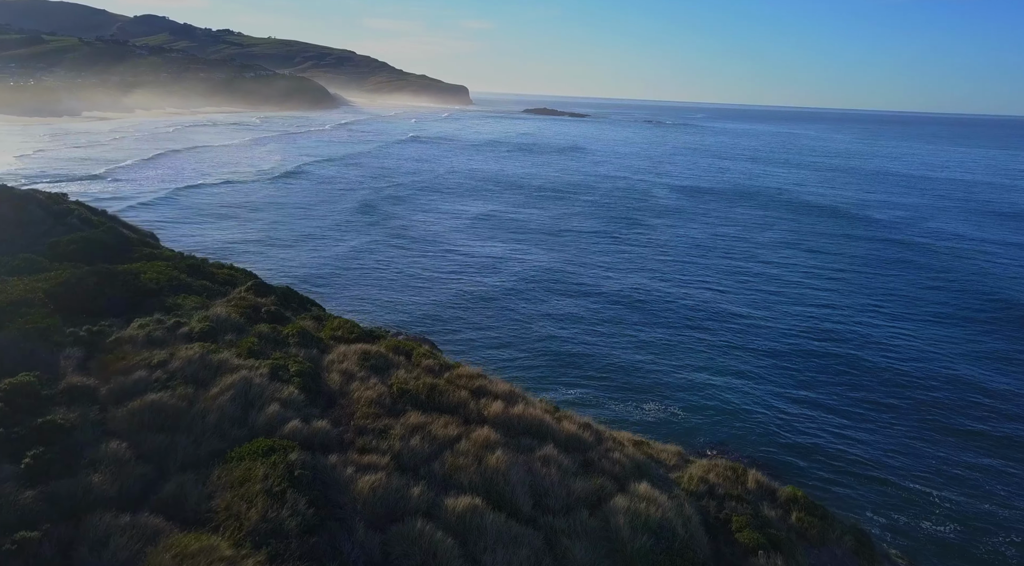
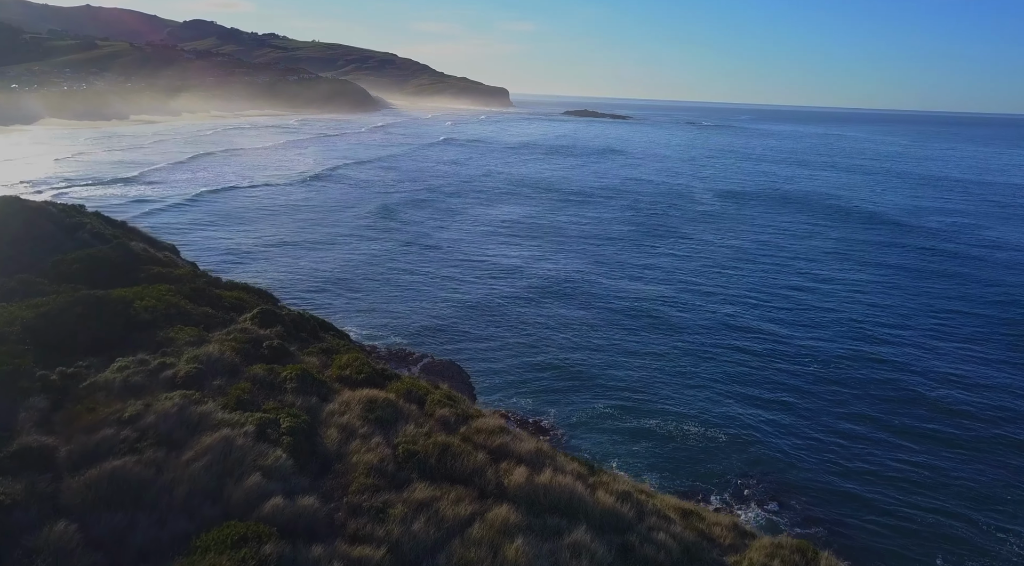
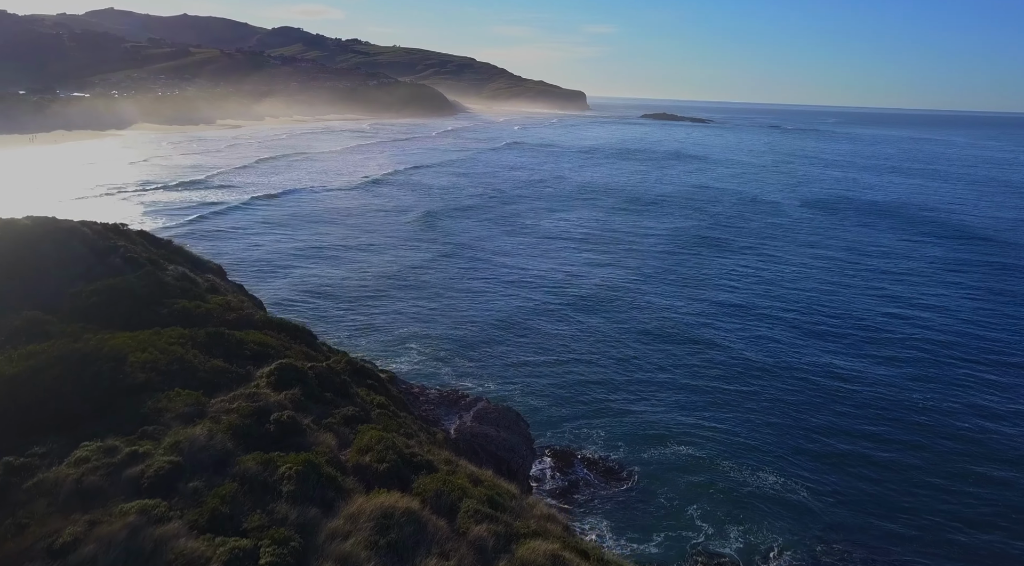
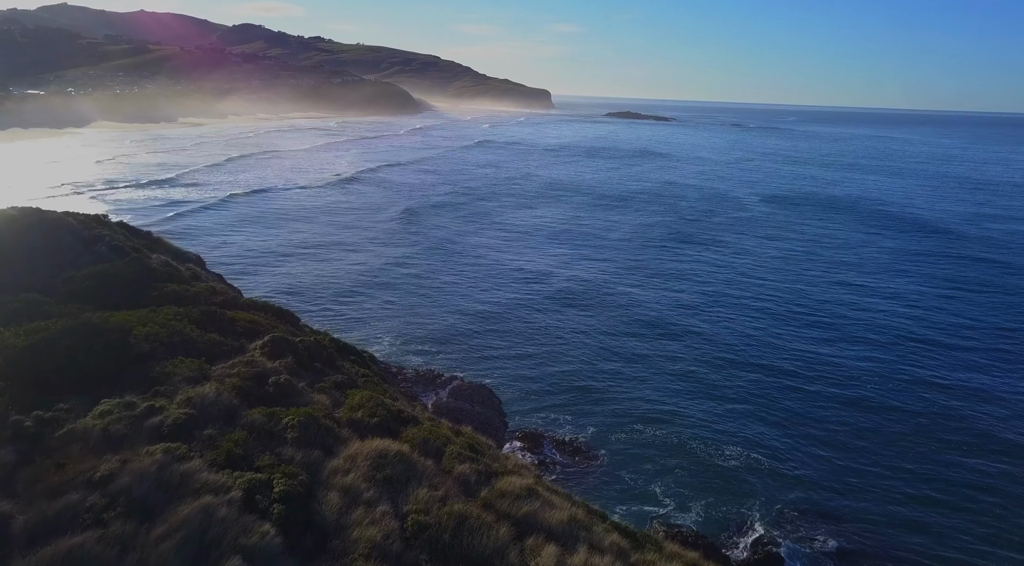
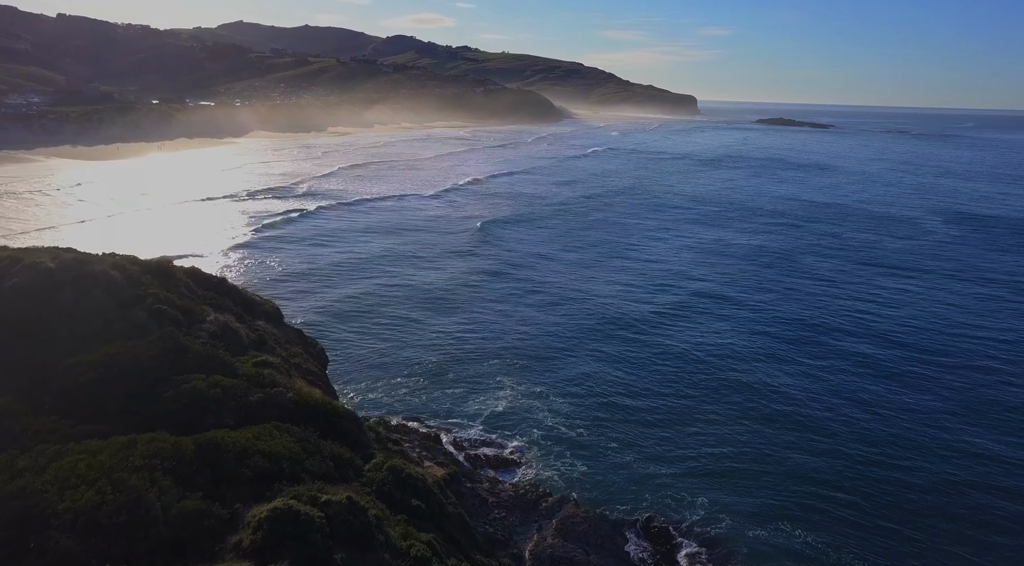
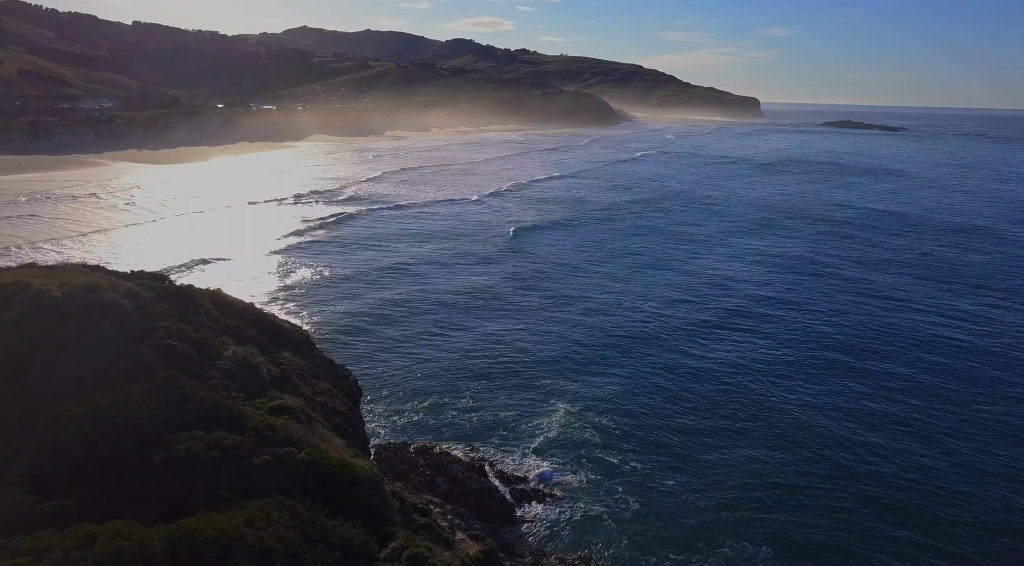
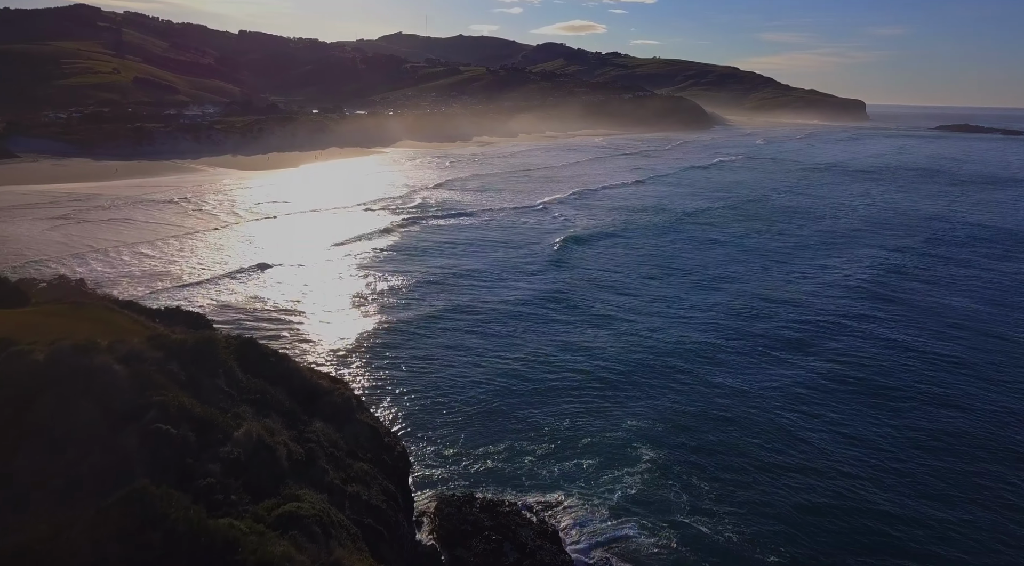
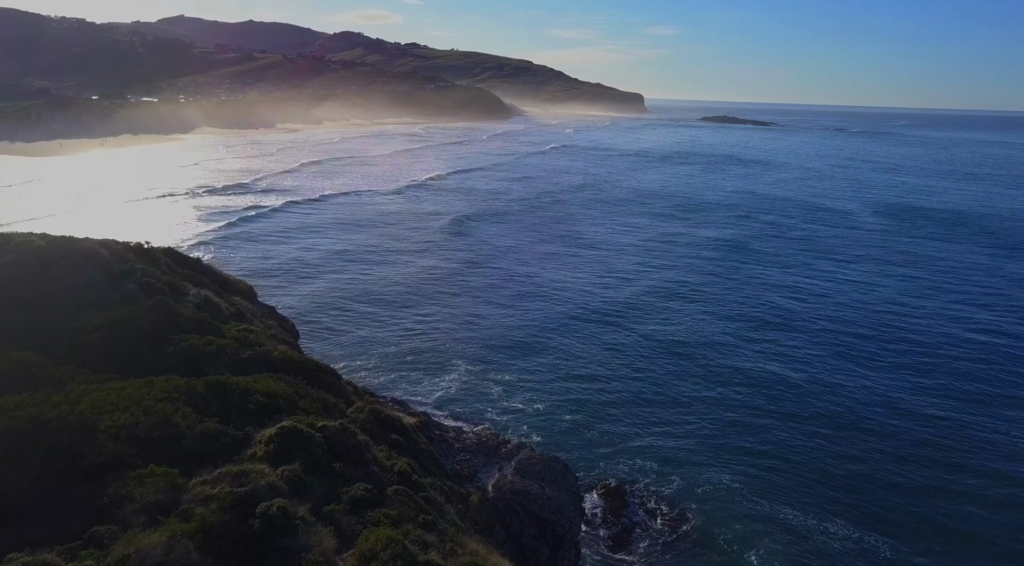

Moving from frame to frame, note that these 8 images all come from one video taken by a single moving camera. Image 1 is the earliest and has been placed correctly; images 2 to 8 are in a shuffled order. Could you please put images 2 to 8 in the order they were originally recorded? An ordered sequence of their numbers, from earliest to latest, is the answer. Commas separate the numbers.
2, 4, 3, 8, 5, 6, 7
